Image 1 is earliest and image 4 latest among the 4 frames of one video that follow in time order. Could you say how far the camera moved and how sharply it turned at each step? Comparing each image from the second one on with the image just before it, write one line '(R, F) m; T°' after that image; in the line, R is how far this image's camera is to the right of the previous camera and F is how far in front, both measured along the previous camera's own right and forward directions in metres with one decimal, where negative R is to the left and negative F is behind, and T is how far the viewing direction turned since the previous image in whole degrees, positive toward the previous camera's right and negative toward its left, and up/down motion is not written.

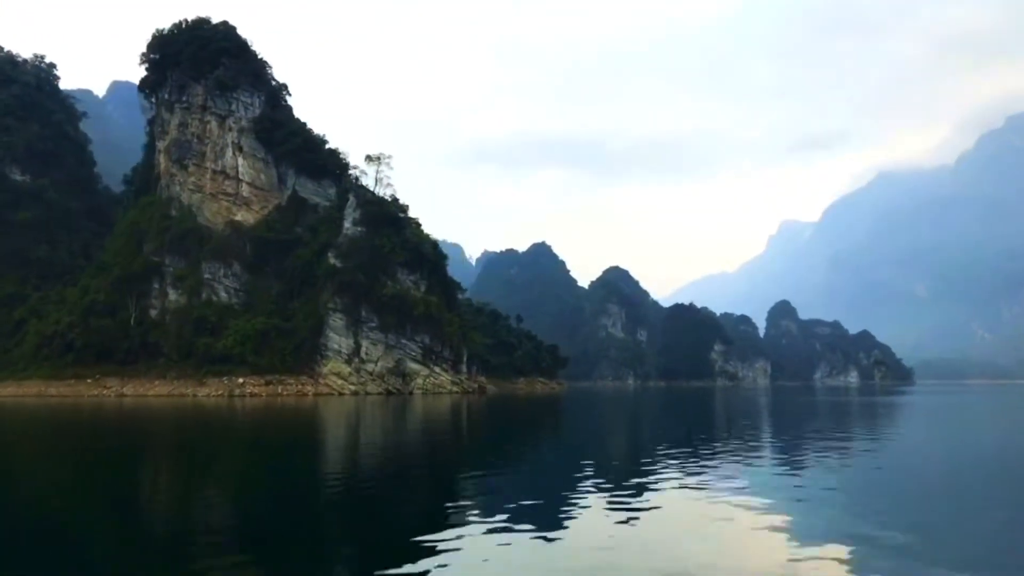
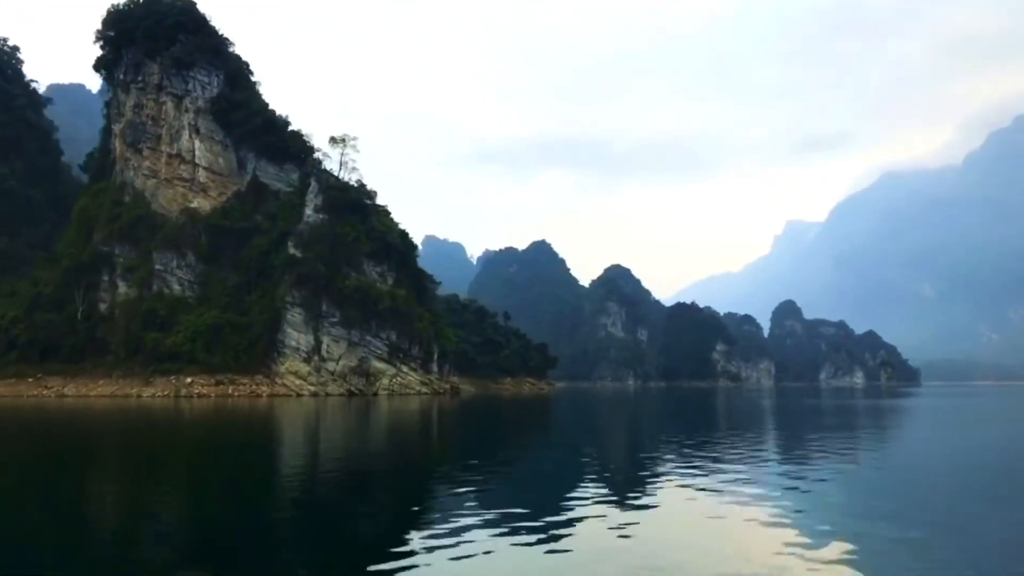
(+1.6, +3.4) m; 0°
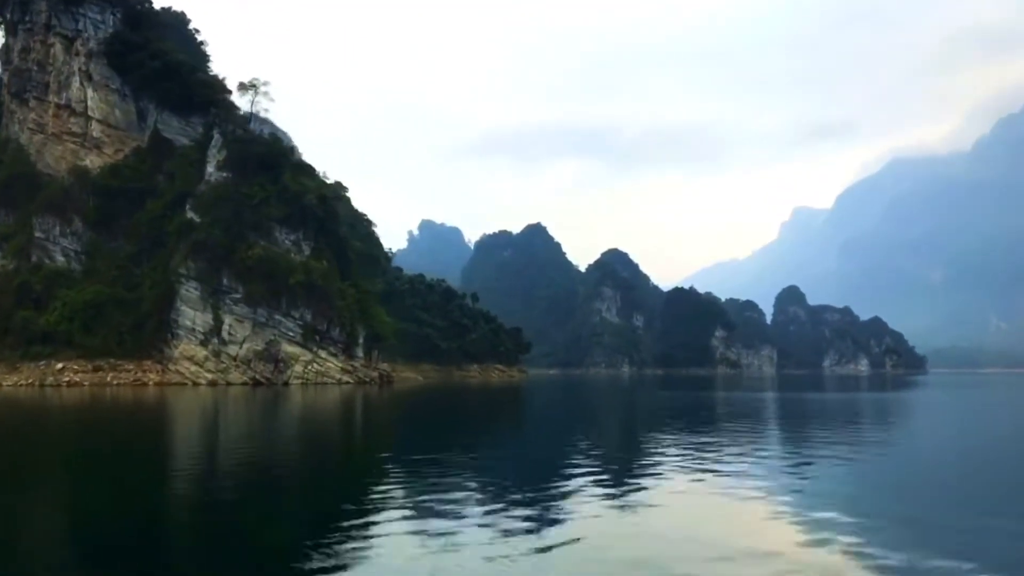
(+3.0, +6.2) m; 0°
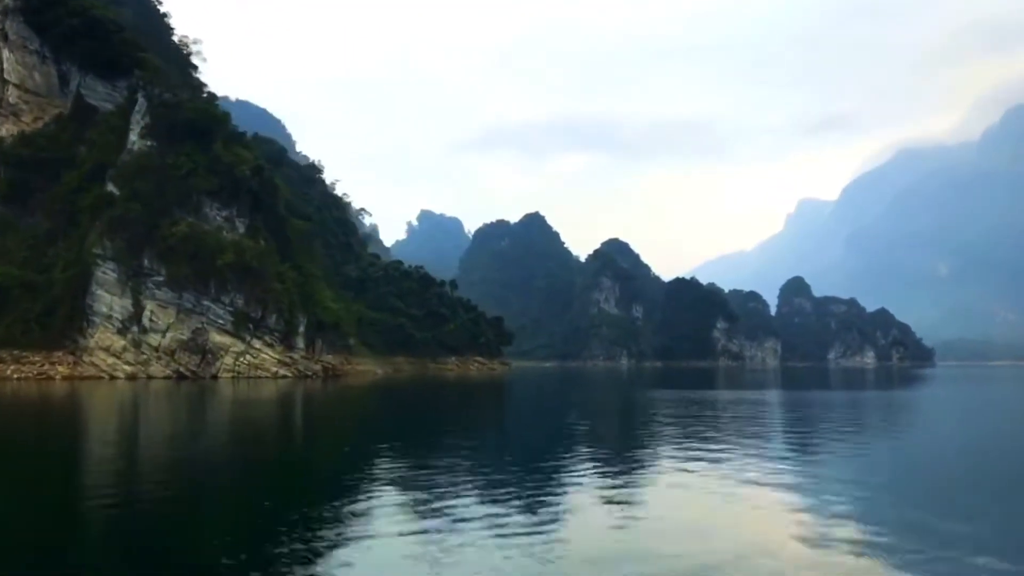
(+1.9, +3.9) m; 0°
